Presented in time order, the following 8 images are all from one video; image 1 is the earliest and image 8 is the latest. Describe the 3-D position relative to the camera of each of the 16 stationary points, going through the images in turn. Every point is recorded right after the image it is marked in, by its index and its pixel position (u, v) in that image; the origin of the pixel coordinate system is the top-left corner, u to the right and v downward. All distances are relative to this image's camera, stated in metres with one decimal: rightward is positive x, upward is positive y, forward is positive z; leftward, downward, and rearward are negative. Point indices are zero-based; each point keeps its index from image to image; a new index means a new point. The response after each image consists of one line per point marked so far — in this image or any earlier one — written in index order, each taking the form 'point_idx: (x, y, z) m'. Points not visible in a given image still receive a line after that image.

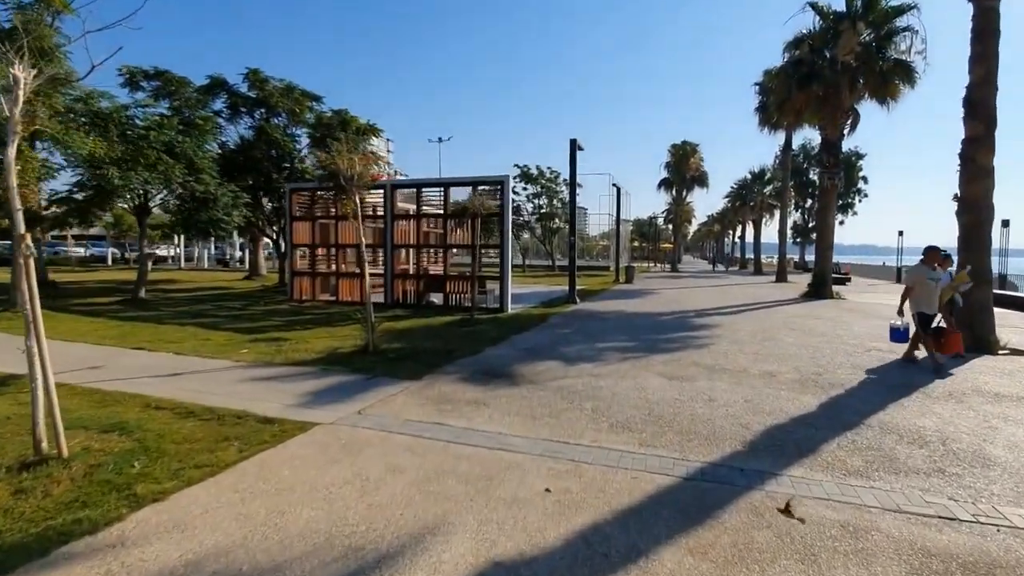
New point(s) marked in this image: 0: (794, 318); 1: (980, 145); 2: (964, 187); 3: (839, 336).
0: (+9.6, -1.0, +17.6) m
1: (+11.4, +3.5, +12.5) m
2: (+11.3, +2.5, +12.7) m
3: (+8.7, -1.3, +13.7) m
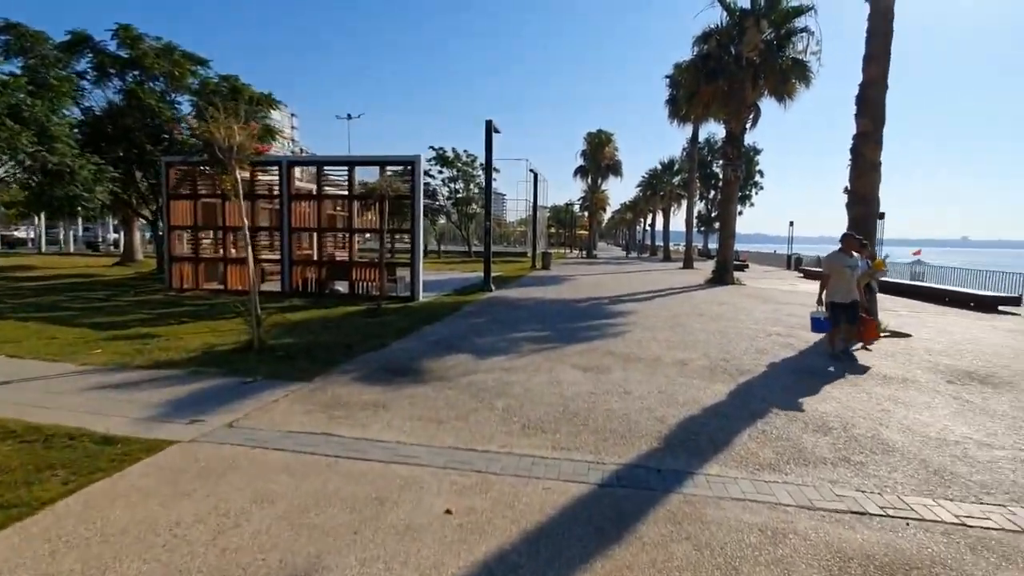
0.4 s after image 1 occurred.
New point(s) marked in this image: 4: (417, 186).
0: (+6.7, -0.5, +18.2) m
1: (+9.2, +3.8, +13.3) m
2: (+9.0, +2.8, +13.6) m
3: (+6.3, -0.9, +14.3) m
4: (-3.1, +3.3, +16.5) m
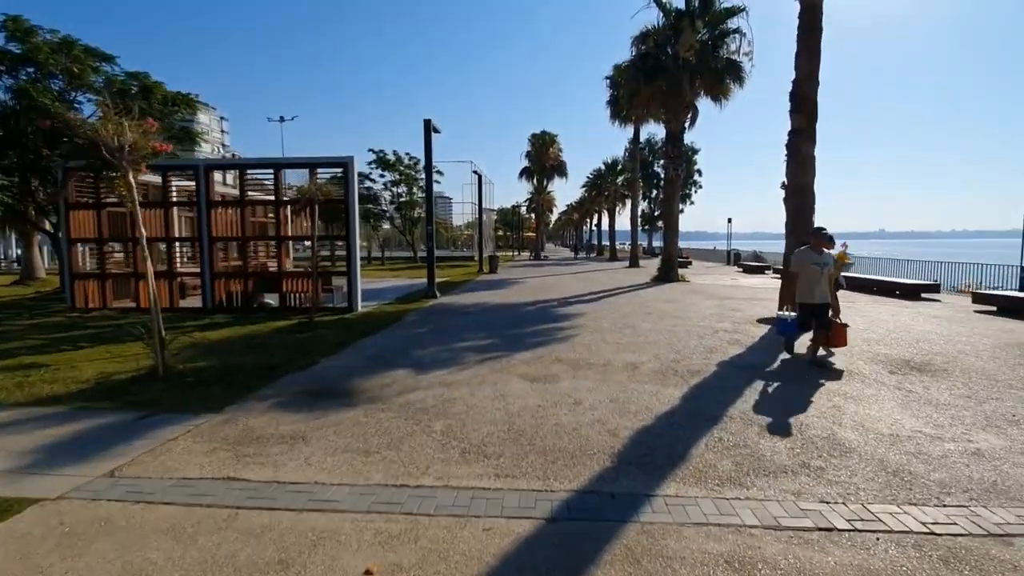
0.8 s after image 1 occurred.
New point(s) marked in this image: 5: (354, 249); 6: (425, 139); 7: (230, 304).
0: (+4.8, -0.5, +18.2) m
1: (+7.7, +4.0, +13.6) m
2: (+7.5, +3.0, +13.8) m
3: (+4.9, -0.9, +14.2) m
4: (-4.9, +3.0, +15.6) m
5: (-4.9, +1.2, +15.8) m
6: (-3.2, +5.5, +18.8) m
7: (-9.0, -0.5, +16.5) m
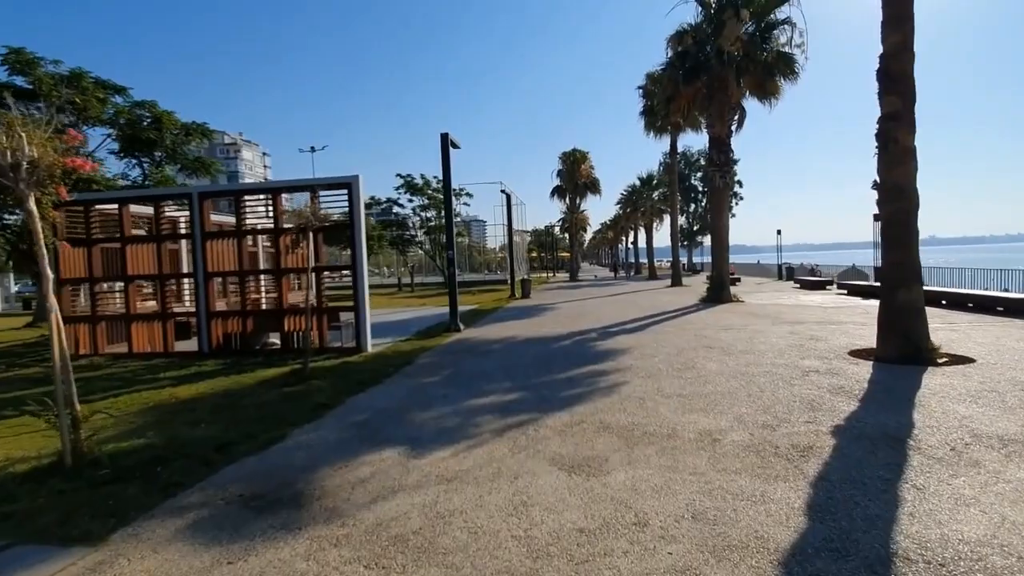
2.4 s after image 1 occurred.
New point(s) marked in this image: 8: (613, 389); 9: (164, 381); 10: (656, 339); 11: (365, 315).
0: (+5.8, -1.3, +15.4) m
1: (+8.2, +3.5, +10.8) m
2: (+8.0, +2.5, +11.0) m
3: (+5.6, -1.5, +11.5) m
4: (-4.2, +2.0, +13.7) m
5: (-4.1, +0.2, +13.8) m
6: (-2.3, +4.4, +16.9) m
7: (-8.1, -1.7, +14.7) m
8: (+1.7, -1.7, +8.8) m
9: (-7.7, -2.1, +11.4) m
10: (+4.0, -1.4, +14.1) m
11: (-4.0, -0.7, +13.8) m
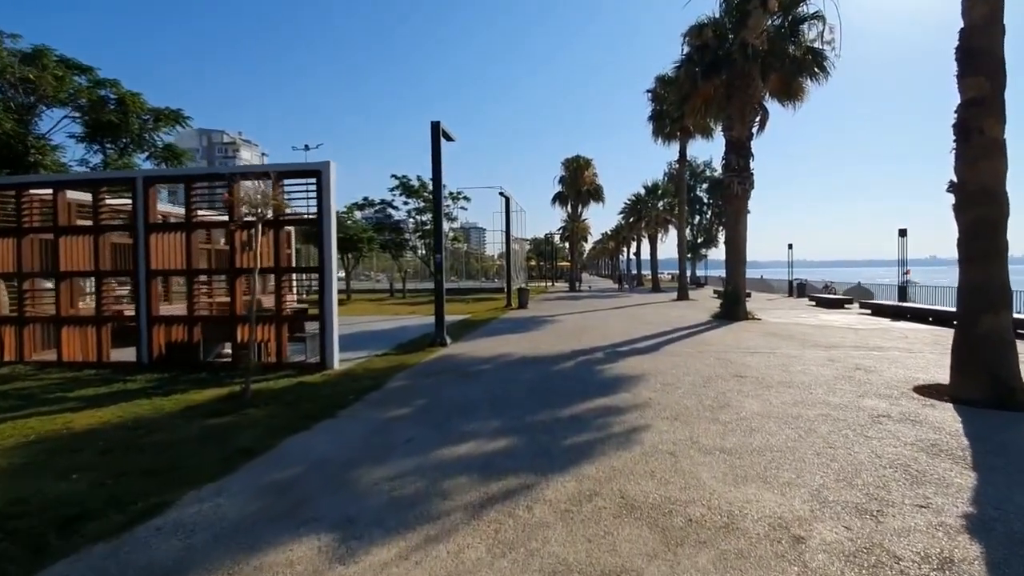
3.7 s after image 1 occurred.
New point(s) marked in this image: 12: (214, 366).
0: (+5.6, -1.7, +13.4) m
1: (+8.2, +3.0, +8.9) m
2: (+8.0, +2.1, +9.0) m
3: (+5.4, -1.8, +9.4) m
4: (-4.2, +1.9, +11.6) m
5: (-4.2, +0.1, +11.7) m
6: (-2.3, +4.2, +14.9) m
7: (-8.3, -1.7, +12.6) m
8: (+1.6, -1.9, +6.7) m
9: (-7.9, -2.0, +9.2) m
10: (+3.8, -1.7, +12.0) m
11: (-4.1, -0.9, +11.7) m
12: (-7.0, -1.8, +12.1) m
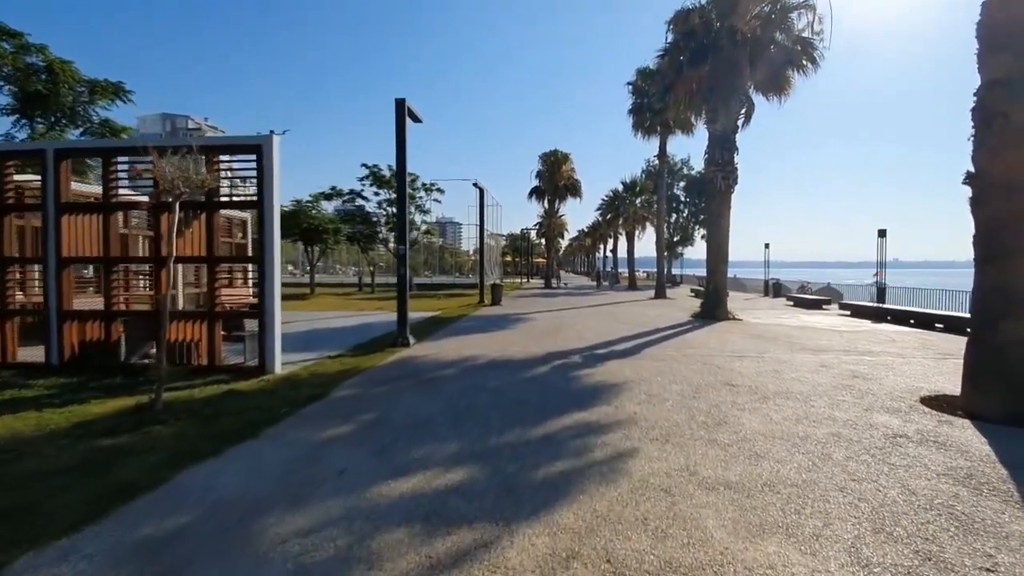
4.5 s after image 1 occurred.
0: (+4.8, -1.7, +12.4) m
1: (+7.7, +3.0, +7.9) m
2: (+7.5, +2.0, +8.1) m
3: (+4.8, -1.9, +8.4) m
4: (-4.8, +2.1, +10.1) m
5: (-4.8, +0.2, +10.2) m
6: (-3.0, +4.3, +13.5) m
7: (-9.0, -1.5, +10.9) m
8: (+1.1, -1.9, +5.5) m
9: (-8.4, -1.9, +7.6) m
10: (+3.1, -1.7, +10.9) m
11: (-4.8, -0.7, +10.2) m
12: (-7.7, -1.6, +10.6) m
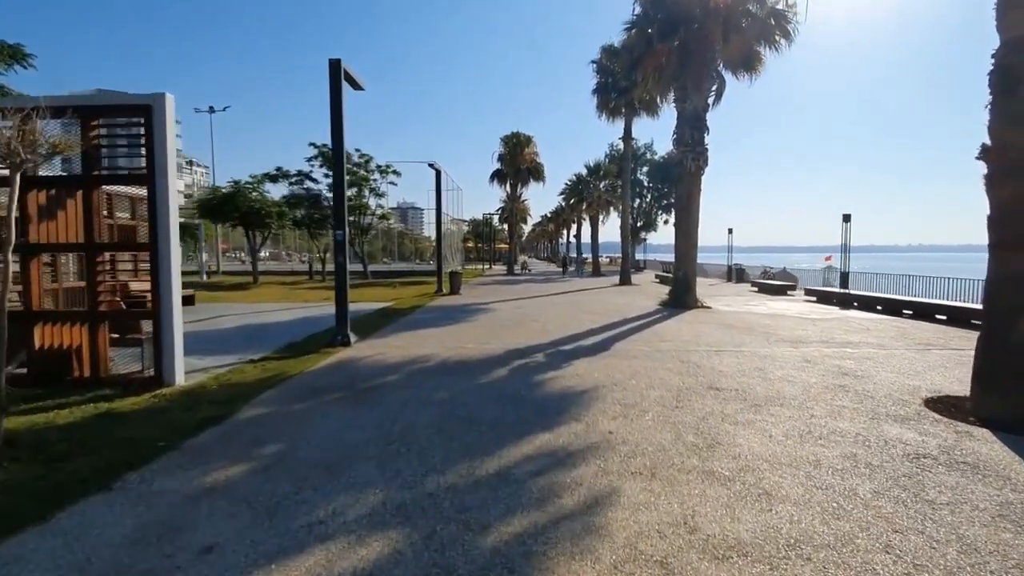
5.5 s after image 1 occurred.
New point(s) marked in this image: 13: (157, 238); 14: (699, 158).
0: (+3.9, -1.4, +11.2) m
1: (+7.0, +3.1, +6.9) m
2: (+6.8, +2.2, +7.1) m
3: (+4.2, -1.7, +7.3) m
4: (-5.6, +2.2, +8.2) m
5: (-5.6, +0.3, +8.4) m
6: (-4.1, +4.6, +11.6) m
7: (-9.8, -1.4, +8.8) m
8: (+0.7, -1.9, +4.2) m
9: (-9.0, -1.9, +5.6) m
10: (+2.2, -1.5, +9.7) m
11: (-5.6, -0.6, +8.4) m
12: (-8.5, -1.5, +8.5) m
13: (-5.7, +0.8, +8.3) m
14: (+7.1, +5.0, +19.7) m
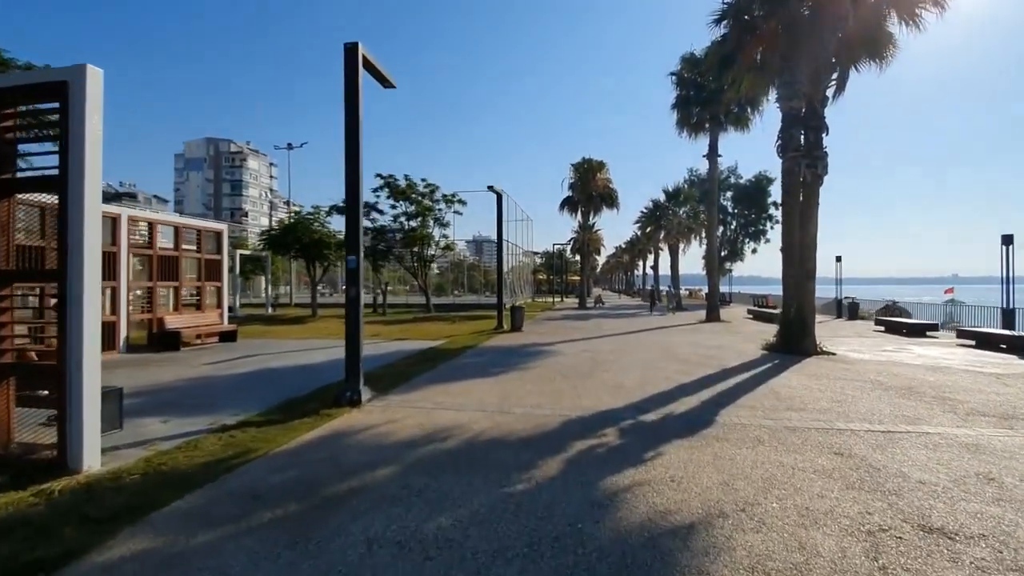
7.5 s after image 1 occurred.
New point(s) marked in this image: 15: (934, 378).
0: (+4.8, -2.1, +7.3) m
1: (+7.3, +2.7, +2.9) m
2: (+7.1, +1.7, +3.0) m
3: (+4.5, -2.2, +3.4) m
4: (-5.1, +1.6, +5.9) m
5: (-5.0, -0.2, +6.0) m
6: (-3.0, +3.8, +9.2) m
7: (-9.2, -1.9, +6.9) m
8: (+0.6, -2.1, +0.8) m
9: (-8.8, -2.2, +3.6) m
10: (+2.9, -2.1, +6.0) m
11: (-5.0, -1.2, +6.0) m
12: (-7.9, -2.1, +6.4) m
13: (-5.1, +0.3, +6.0) m
14: (+9.2, +3.8, +15.7) m
15: (+10.2, -2.2, +12.4) m
